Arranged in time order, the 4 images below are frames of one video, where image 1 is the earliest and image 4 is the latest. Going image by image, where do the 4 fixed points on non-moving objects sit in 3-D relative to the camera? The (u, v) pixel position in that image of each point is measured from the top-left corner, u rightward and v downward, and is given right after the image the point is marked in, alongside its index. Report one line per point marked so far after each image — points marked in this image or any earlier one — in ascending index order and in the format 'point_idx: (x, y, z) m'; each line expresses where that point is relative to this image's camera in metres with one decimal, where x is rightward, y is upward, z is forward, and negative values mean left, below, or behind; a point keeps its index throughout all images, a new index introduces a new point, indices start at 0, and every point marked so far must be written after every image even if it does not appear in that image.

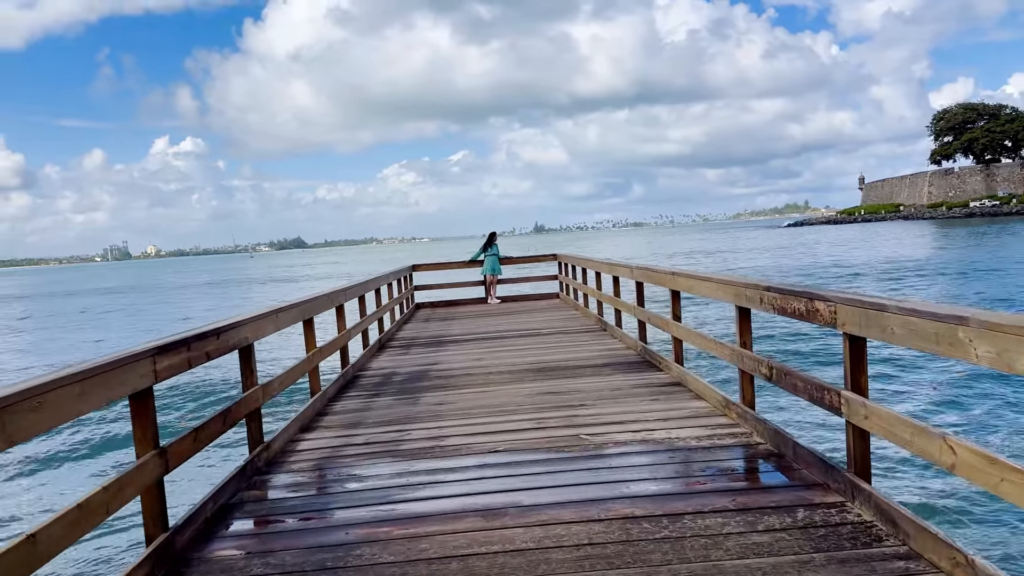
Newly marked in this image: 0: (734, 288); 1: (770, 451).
0: (+1.1, 0.0, +3.9) m
1: (+1.1, -0.7, +3.4) m
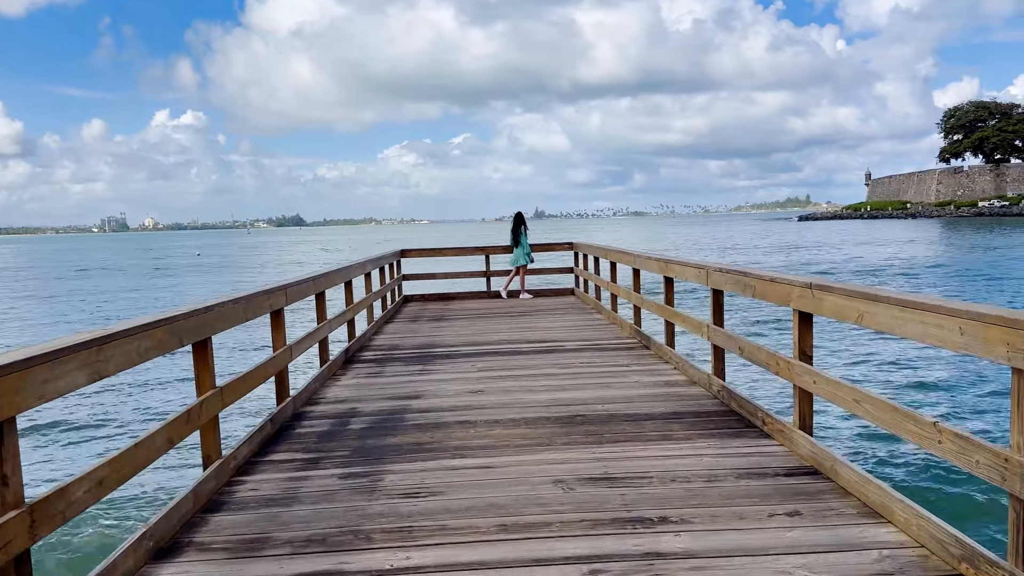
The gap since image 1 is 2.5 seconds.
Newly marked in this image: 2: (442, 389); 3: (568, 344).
0: (+1.2, -0.1, +1.9) m
1: (+1.2, -0.8, +1.4) m
2: (-0.4, -0.6, +4.7) m
3: (+0.4, -0.4, +6.2) m
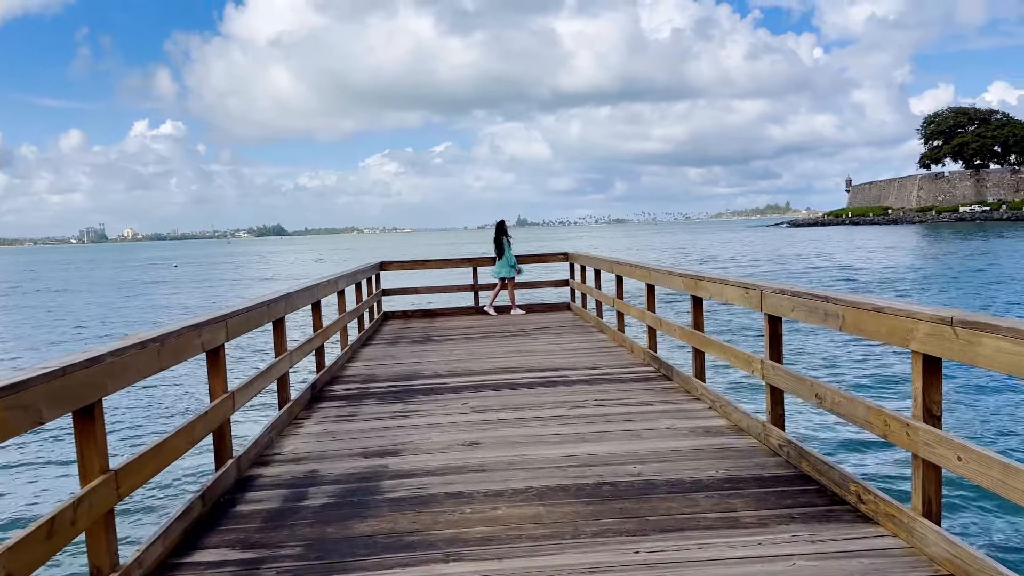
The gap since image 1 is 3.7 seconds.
0: (+1.2, -0.2, +1.0) m
1: (+1.3, -0.9, +0.5) m
2: (-0.4, -0.7, +3.8) m
3: (+0.4, -0.5, +5.3) m
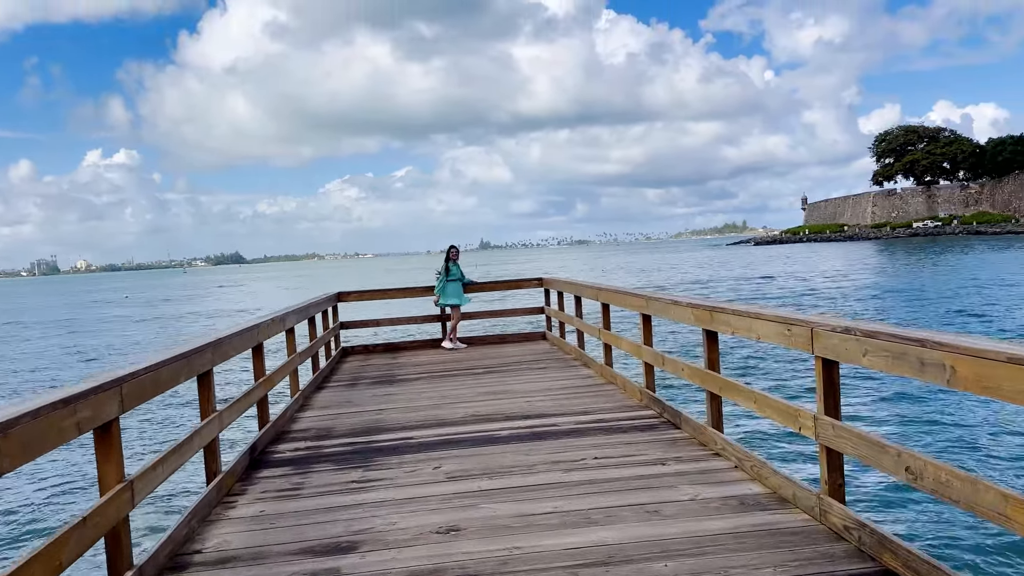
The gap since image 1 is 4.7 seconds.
0: (+1.3, -0.2, +0.3) m
1: (+1.4, -0.9, -0.2) m
2: (-0.4, -0.9, +3.0) m
3: (+0.3, -0.7, +4.5) m
